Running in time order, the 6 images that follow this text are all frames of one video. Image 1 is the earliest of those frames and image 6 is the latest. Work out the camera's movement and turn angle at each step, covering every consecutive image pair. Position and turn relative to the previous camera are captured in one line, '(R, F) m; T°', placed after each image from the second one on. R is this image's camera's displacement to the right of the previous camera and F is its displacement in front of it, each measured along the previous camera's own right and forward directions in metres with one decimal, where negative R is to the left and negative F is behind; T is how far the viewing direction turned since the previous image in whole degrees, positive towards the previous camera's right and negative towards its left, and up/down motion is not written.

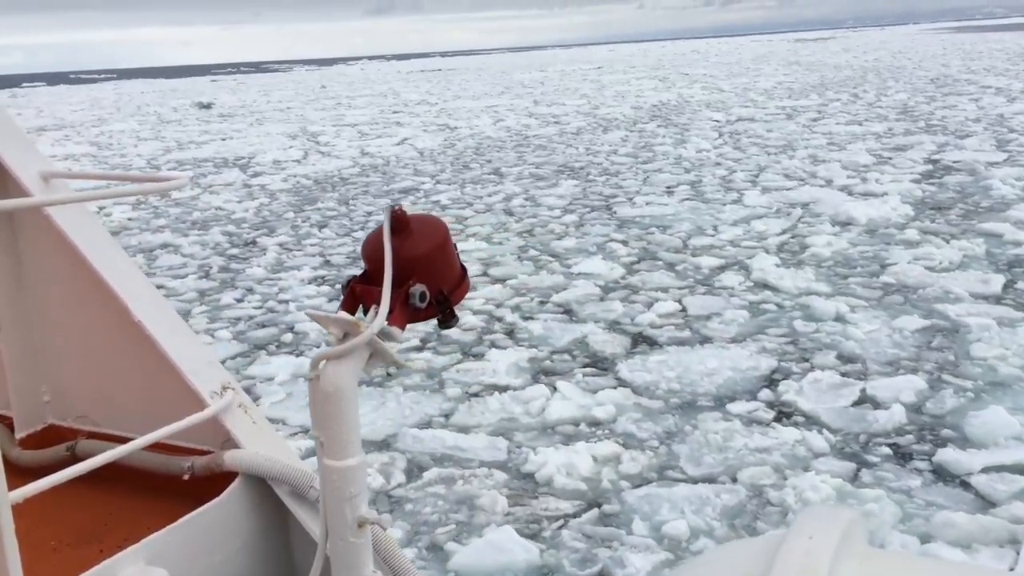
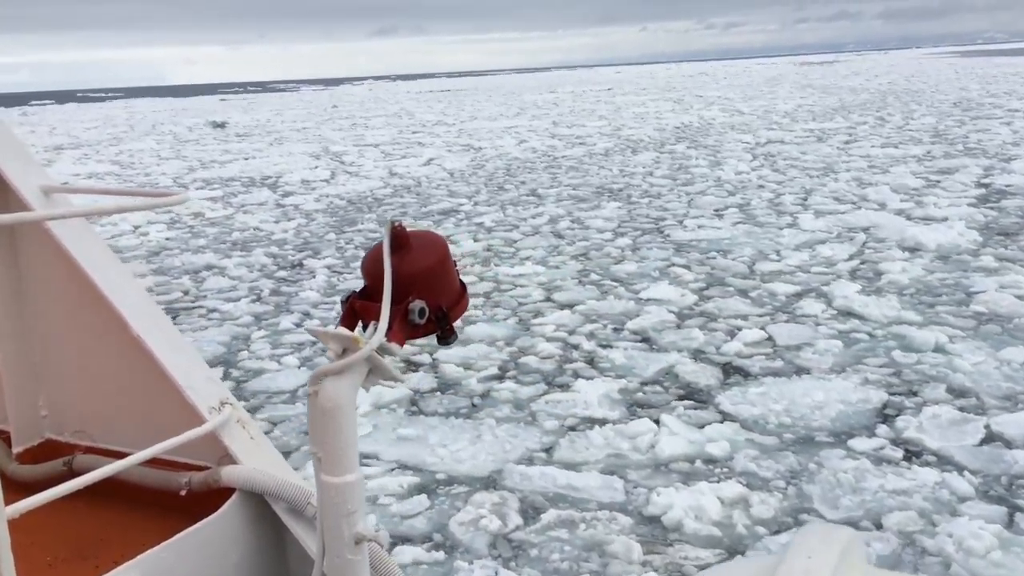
(-0.2, +0.1) m; 0°
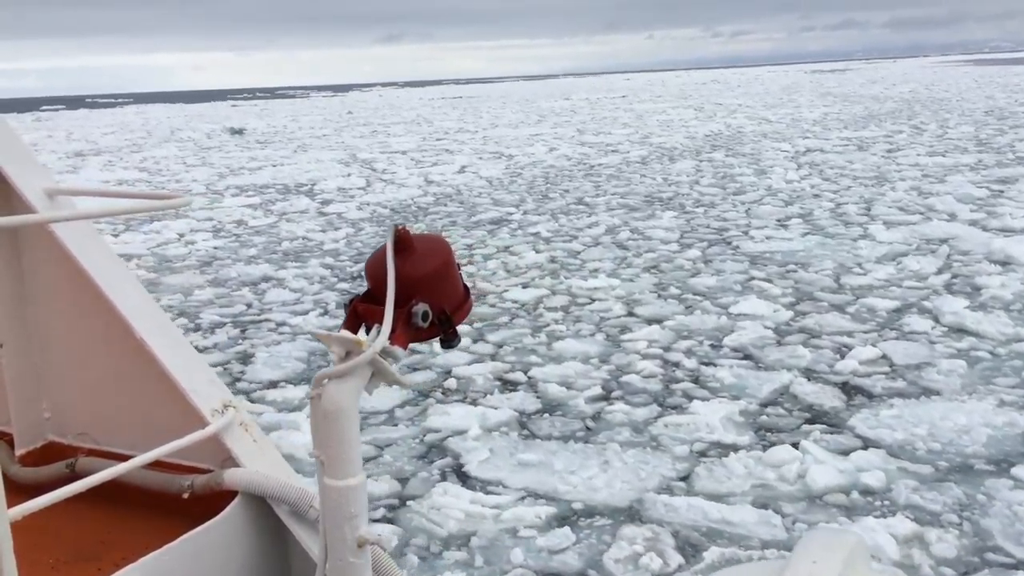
(-0.3, +0.1) m; 0°
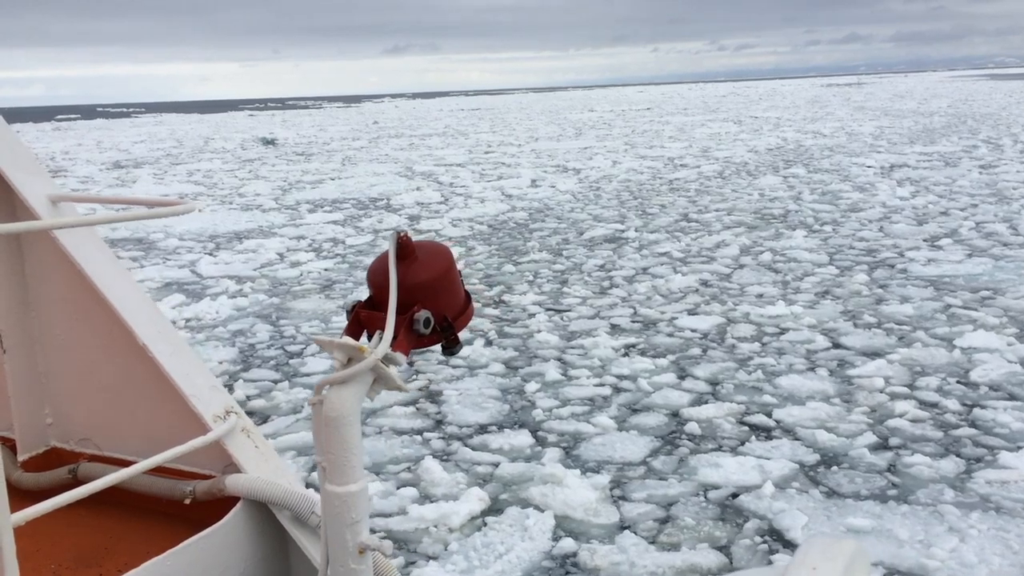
(-0.7, +0.3) m; +1°
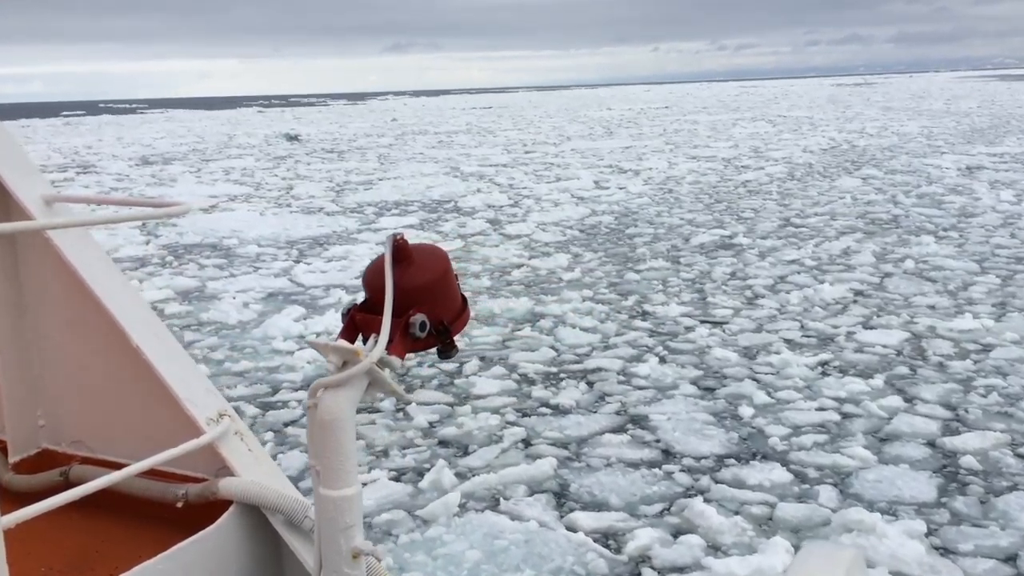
(-0.6, +0.2) m; +1°
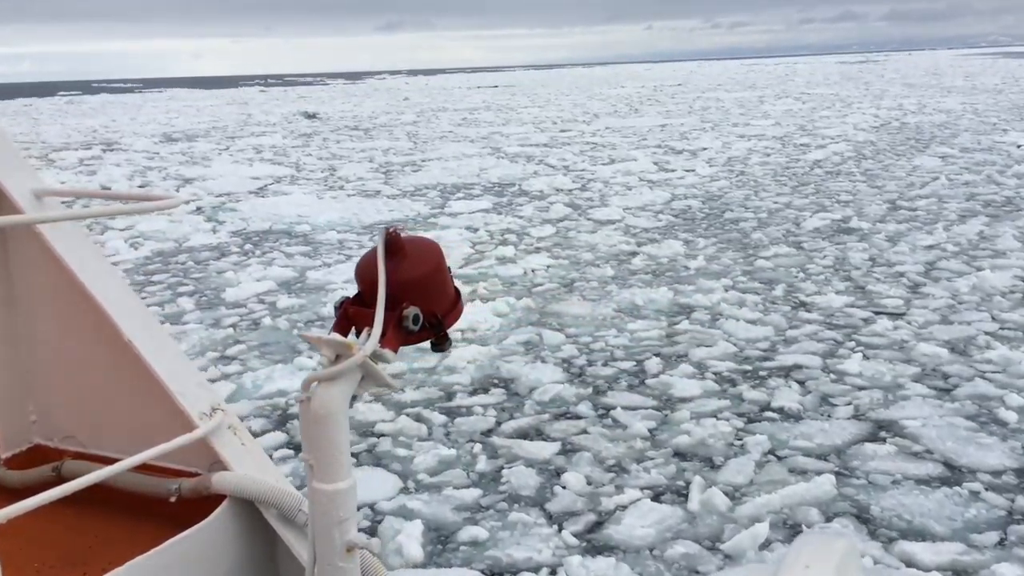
(-0.7, +0.3) m; +2°
